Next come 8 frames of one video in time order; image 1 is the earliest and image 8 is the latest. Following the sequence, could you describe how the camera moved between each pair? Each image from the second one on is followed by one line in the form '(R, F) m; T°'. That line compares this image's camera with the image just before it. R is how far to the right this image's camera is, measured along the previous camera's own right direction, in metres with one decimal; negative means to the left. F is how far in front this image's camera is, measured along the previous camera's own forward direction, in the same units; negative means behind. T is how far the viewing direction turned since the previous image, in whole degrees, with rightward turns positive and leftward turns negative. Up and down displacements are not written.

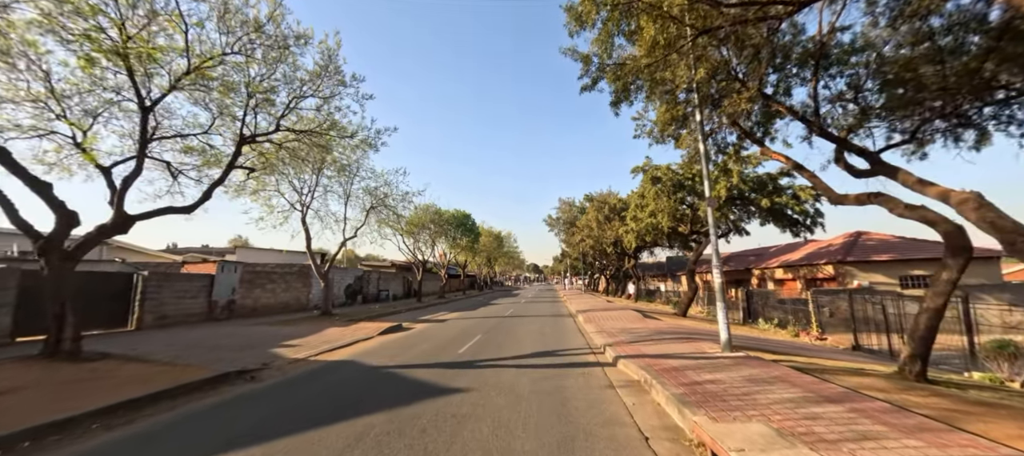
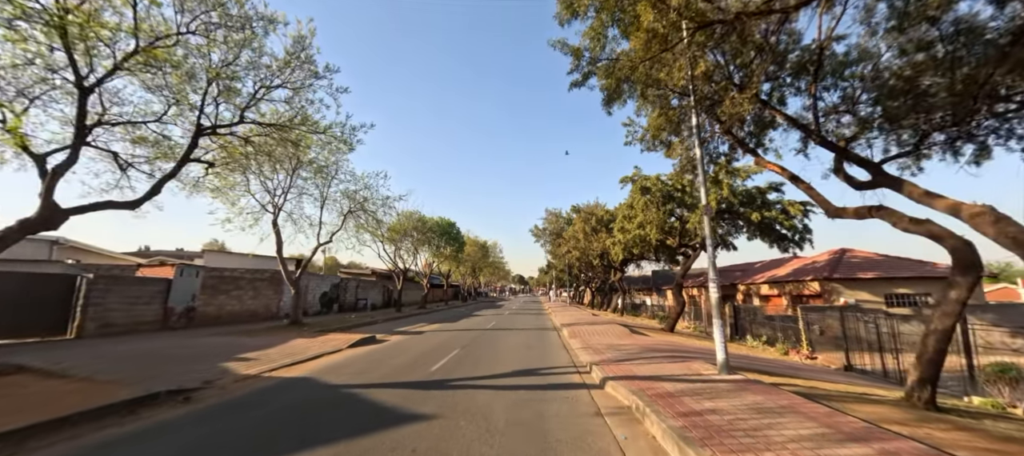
(+0.1, +0.7) m; +2°
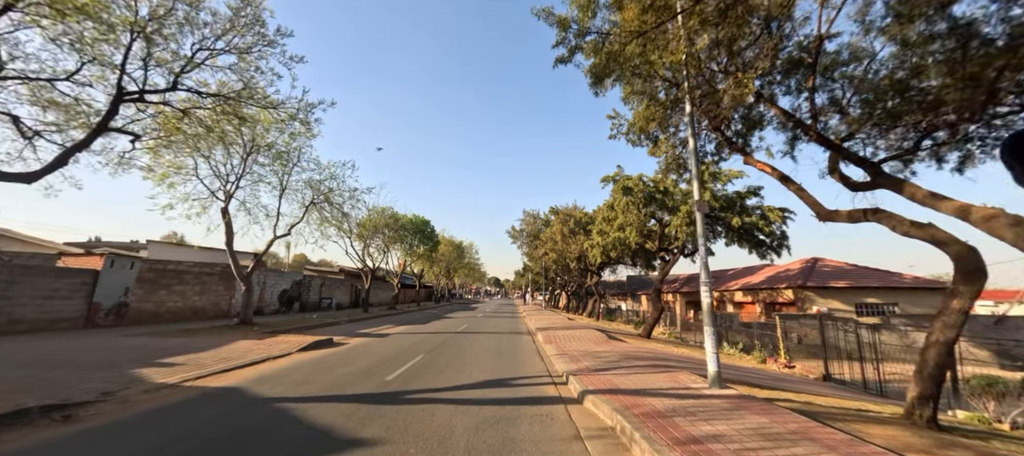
(+0.1, +0.9) m; +3°
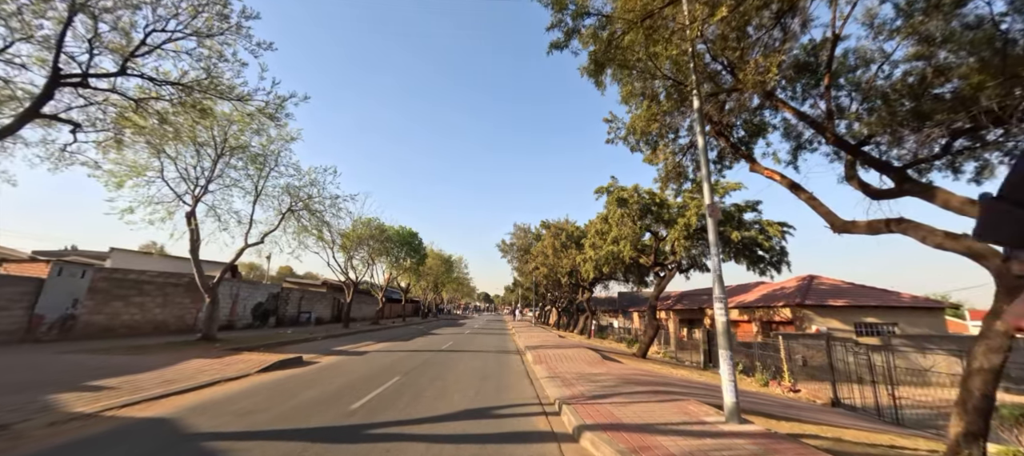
(+0.1, +0.9) m; +1°
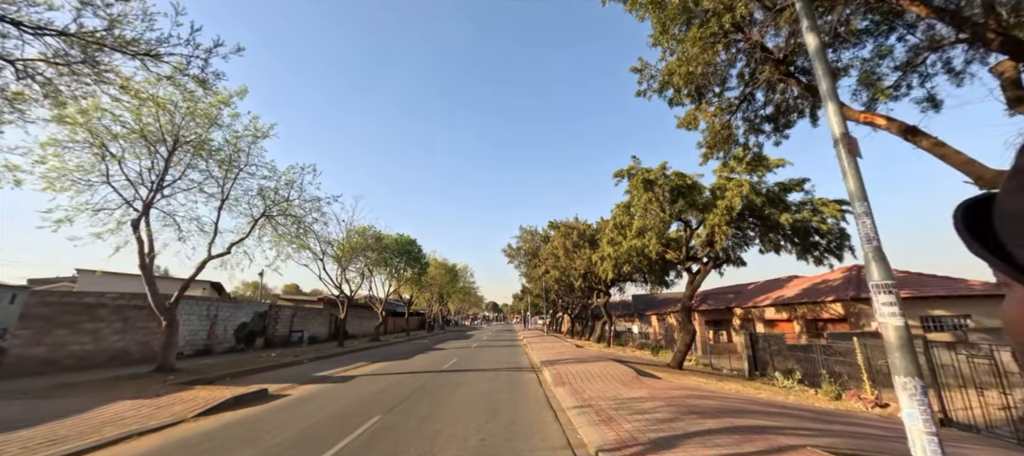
(-0.1, +2.4) m; -1°
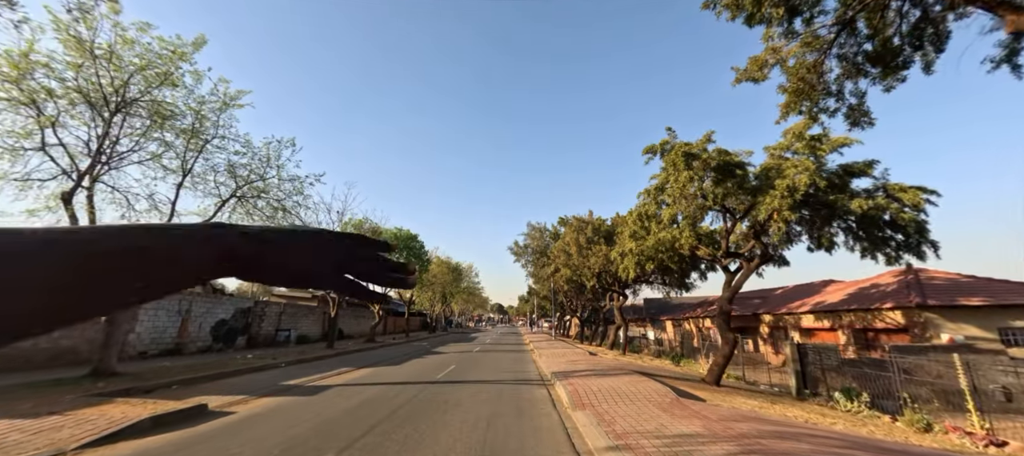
(0.0, +2.3) m; -1°
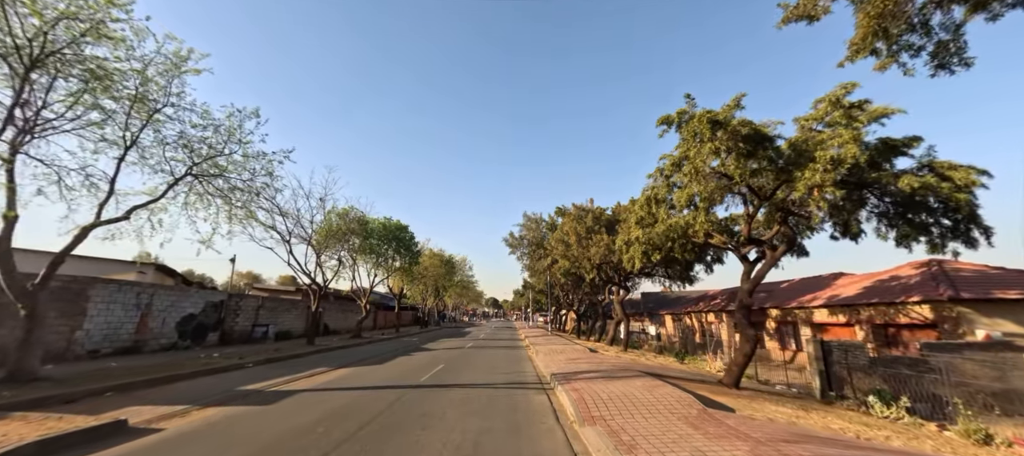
(0.0, +1.5) m; +1°
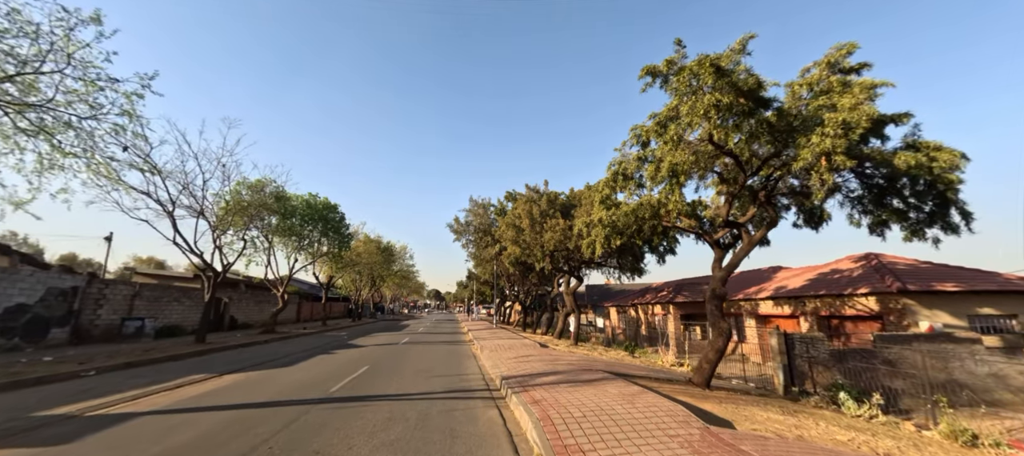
(0.0, +2.2) m; +8°
